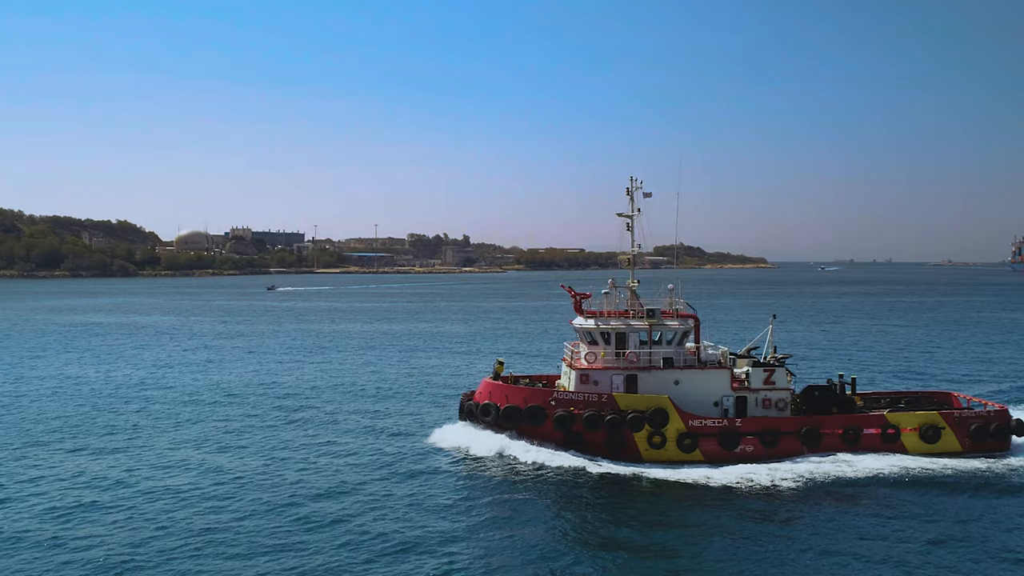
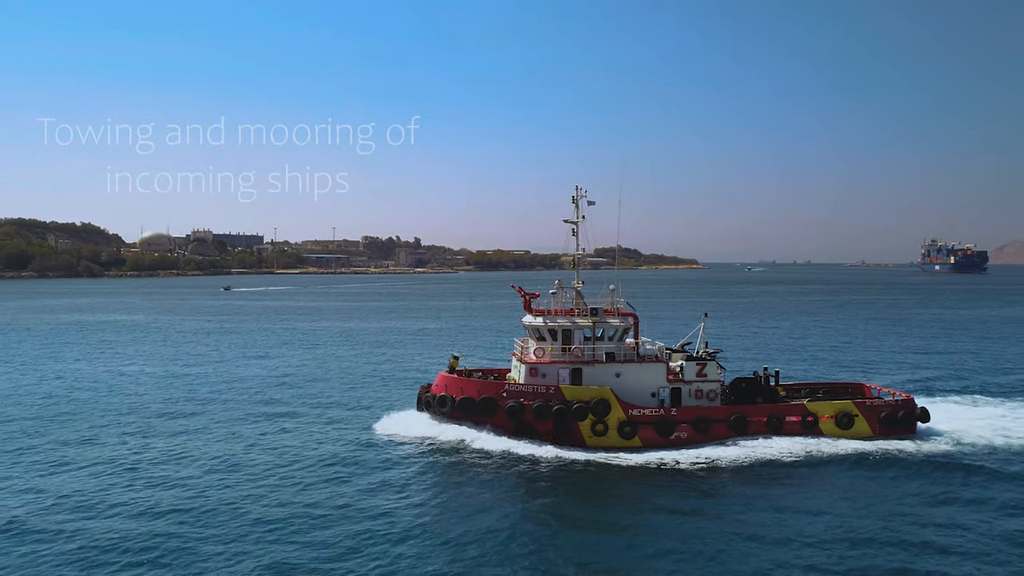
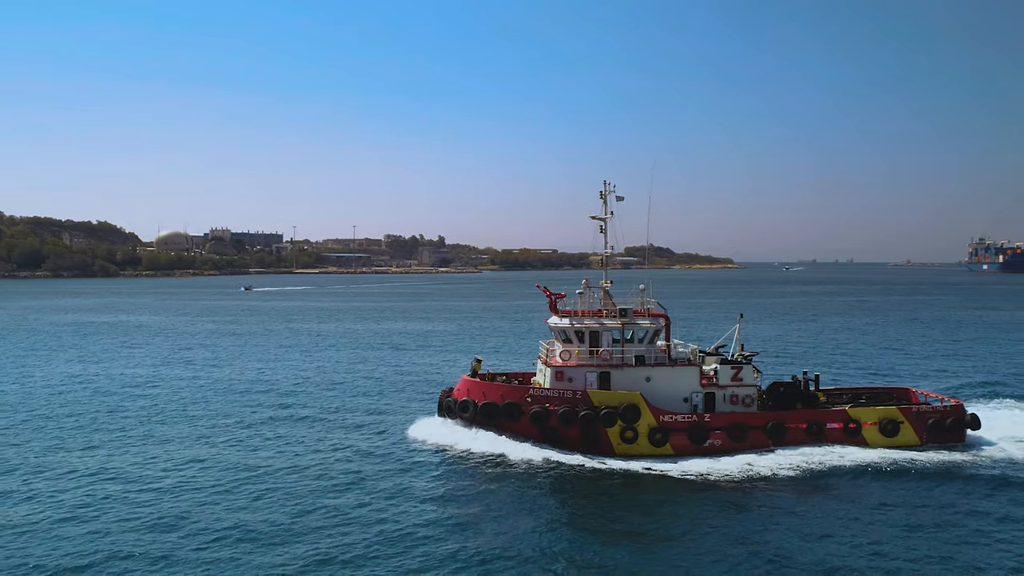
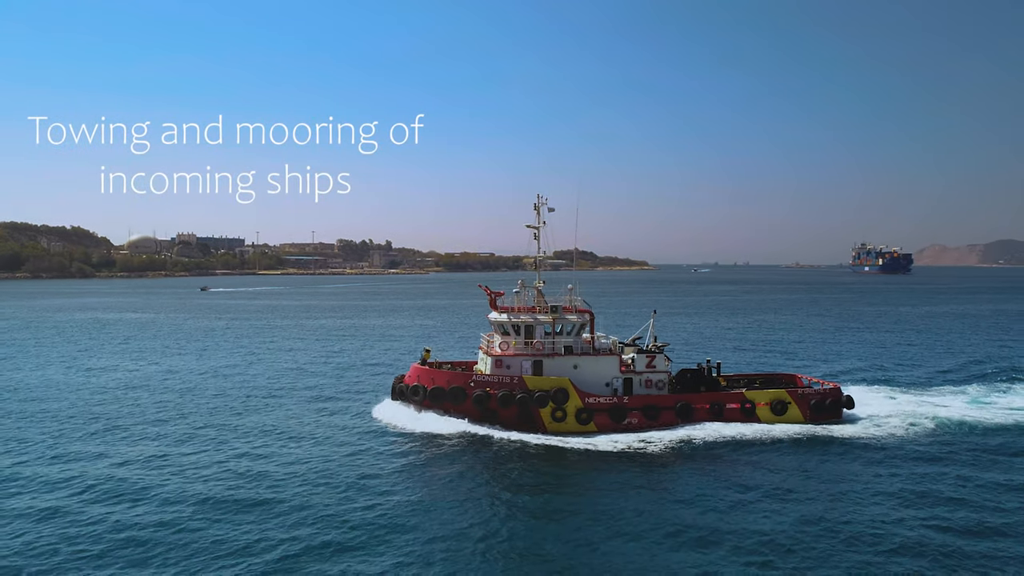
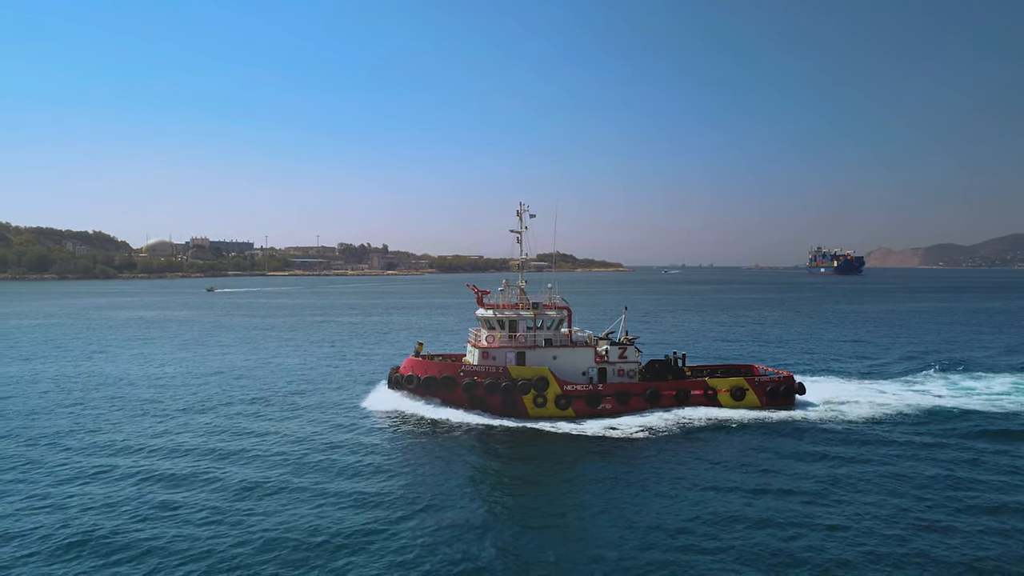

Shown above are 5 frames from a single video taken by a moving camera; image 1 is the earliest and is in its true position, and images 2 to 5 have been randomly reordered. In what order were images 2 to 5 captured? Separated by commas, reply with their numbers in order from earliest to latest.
3, 2, 4, 5
